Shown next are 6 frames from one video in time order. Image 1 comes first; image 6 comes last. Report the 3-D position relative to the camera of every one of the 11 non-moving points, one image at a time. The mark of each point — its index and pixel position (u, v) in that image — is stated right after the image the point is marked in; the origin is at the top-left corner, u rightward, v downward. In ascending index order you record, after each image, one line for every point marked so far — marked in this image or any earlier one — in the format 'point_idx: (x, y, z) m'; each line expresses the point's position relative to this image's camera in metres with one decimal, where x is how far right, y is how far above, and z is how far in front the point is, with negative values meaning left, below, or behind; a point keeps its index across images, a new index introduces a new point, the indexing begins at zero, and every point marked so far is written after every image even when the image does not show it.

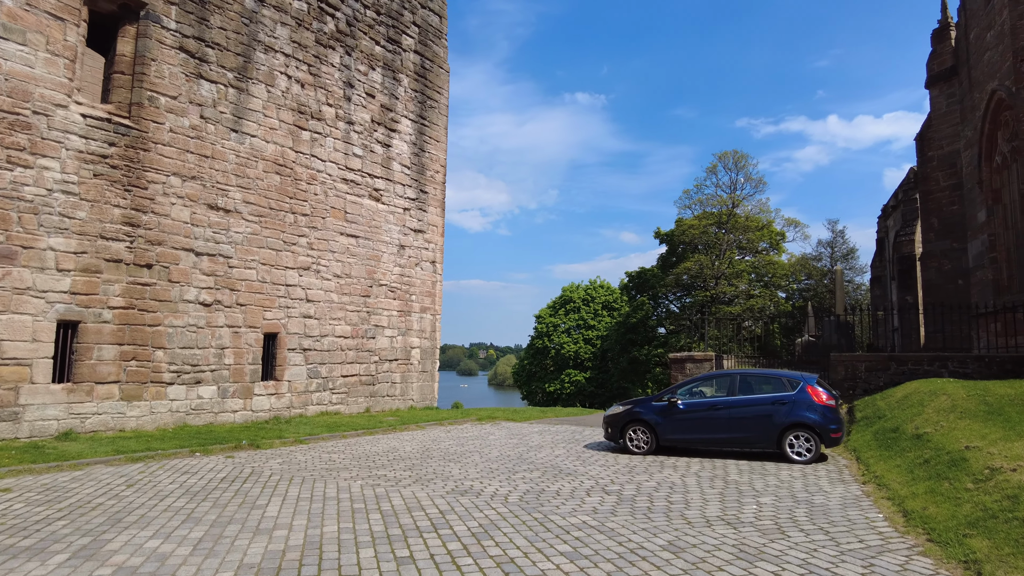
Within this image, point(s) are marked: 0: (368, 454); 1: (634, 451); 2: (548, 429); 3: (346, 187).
0: (-2.1, -2.4, +8.8) m
1: (+1.8, -2.4, +8.9) m
2: (+0.7, -2.8, +12.0) m
3: (-3.7, +2.3, +13.6) m
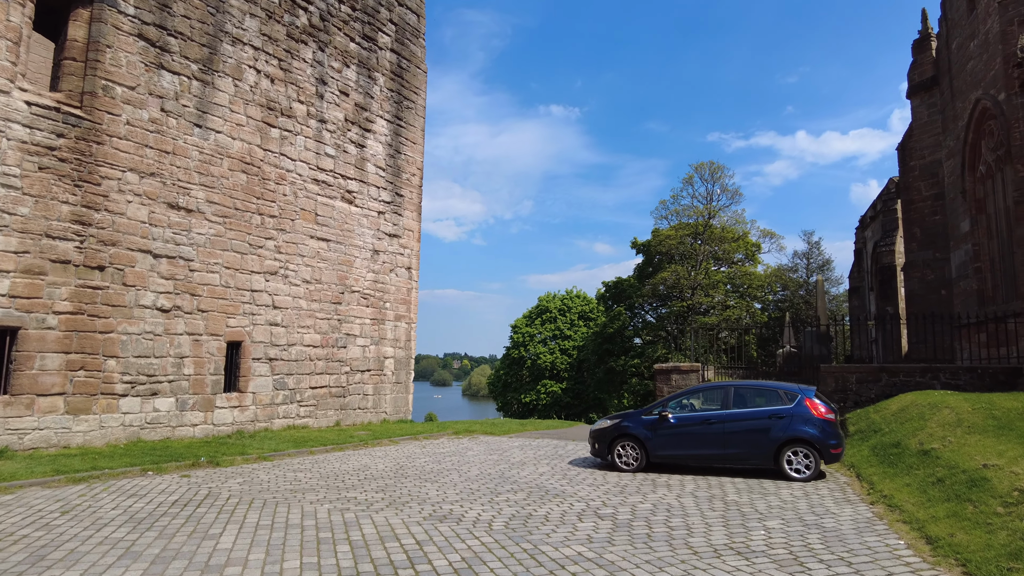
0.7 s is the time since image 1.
0: (-2.4, -2.5, +8.1) m
1: (+1.5, -2.5, +8.4) m
2: (+0.3, -3.0, +11.4) m
3: (-4.1, +2.1, +13.0) m
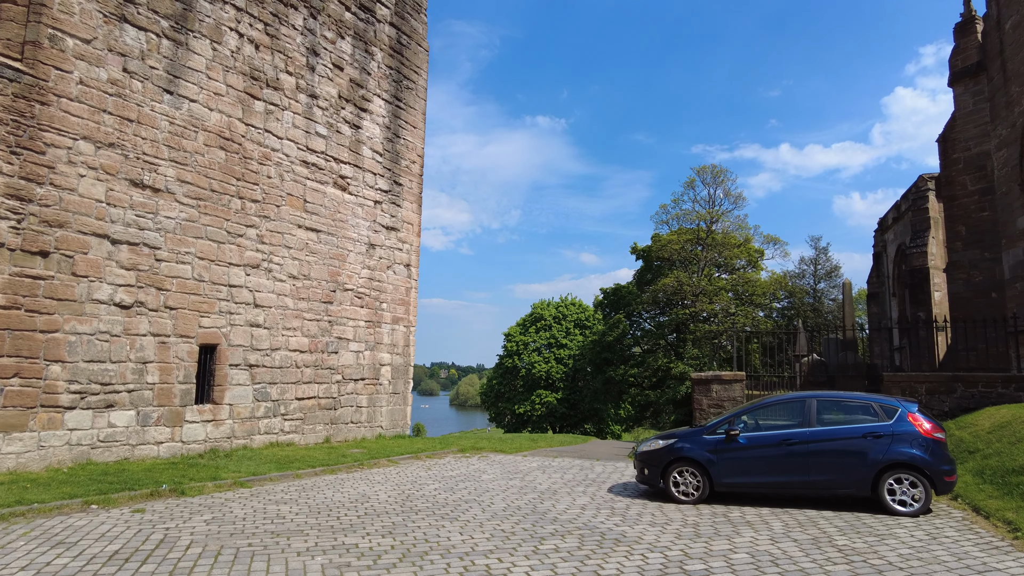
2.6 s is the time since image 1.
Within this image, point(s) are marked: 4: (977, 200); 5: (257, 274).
0: (-2.0, -2.3, +6.6) m
1: (+1.9, -2.4, +6.9) m
2: (+0.6, -2.9, +9.9) m
3: (-3.8, +2.2, +11.4) m
4: (+10.8, +2.0, +14.3) m
5: (-4.3, +0.2, +10.4) m
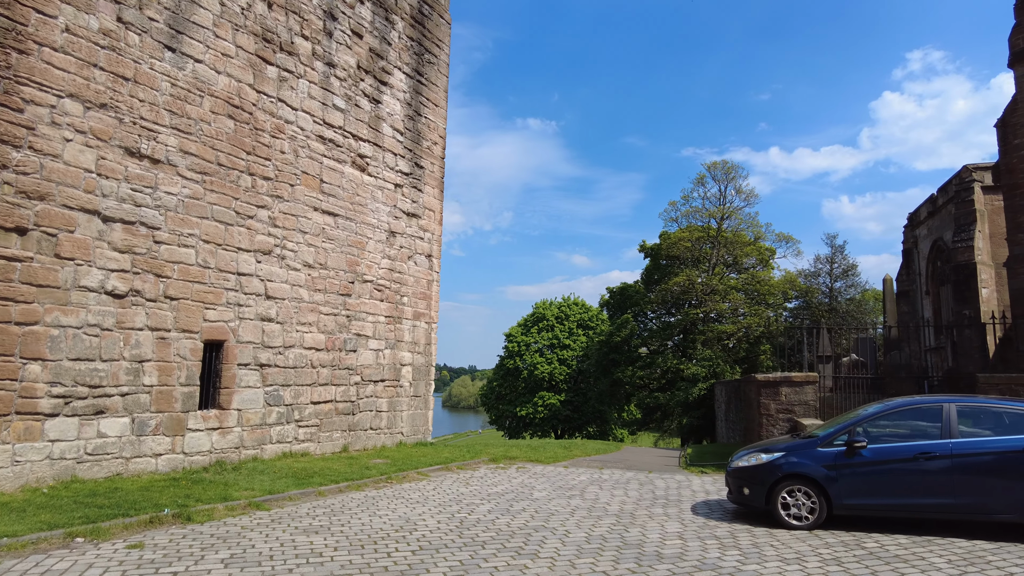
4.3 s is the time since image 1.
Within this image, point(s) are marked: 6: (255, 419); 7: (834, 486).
0: (-1.3, -2.2, +5.3) m
1: (+2.6, -2.2, +5.8) m
2: (+1.3, -2.7, +8.7) m
3: (-3.1, +2.3, +10.2) m
4: (+11.5, +2.2, +13.3) m
5: (-3.6, +0.4, +9.2) m
6: (-3.7, -1.9, +8.9) m
7: (+3.0, -1.8, +5.7) m
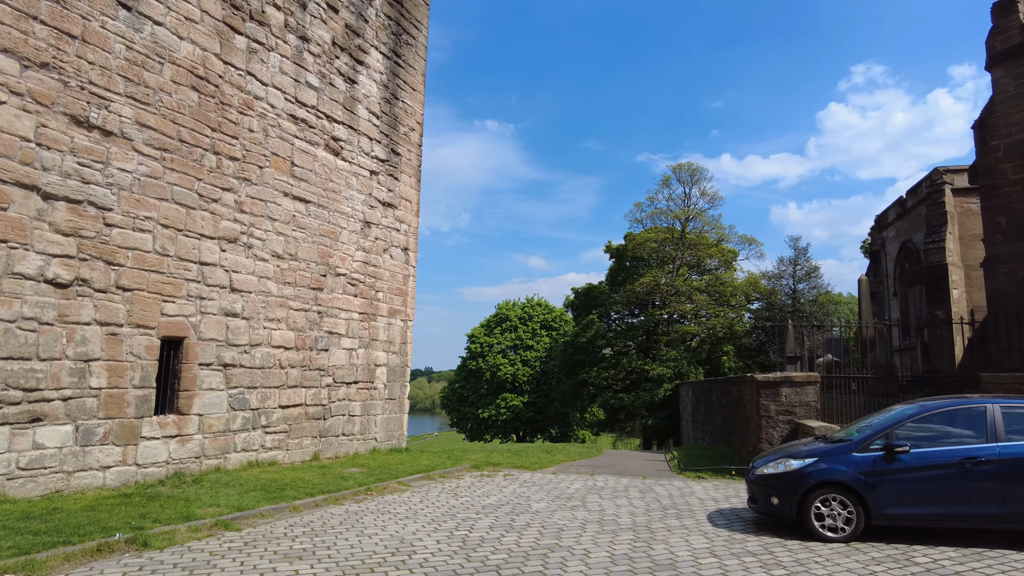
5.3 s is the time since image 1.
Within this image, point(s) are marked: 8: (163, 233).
0: (-1.1, -2.1, +4.6) m
1: (+2.7, -2.1, +5.3) m
2: (+1.2, -2.7, +8.2) m
3: (-3.3, +2.4, +9.3) m
4: (+11.1, +2.1, +13.4) m
5: (-3.7, +0.5, +8.3) m
6: (-3.8, -1.8, +7.9) m
7: (+3.1, -1.8, +5.2) m
8: (-4.2, +0.7, +7.4) m
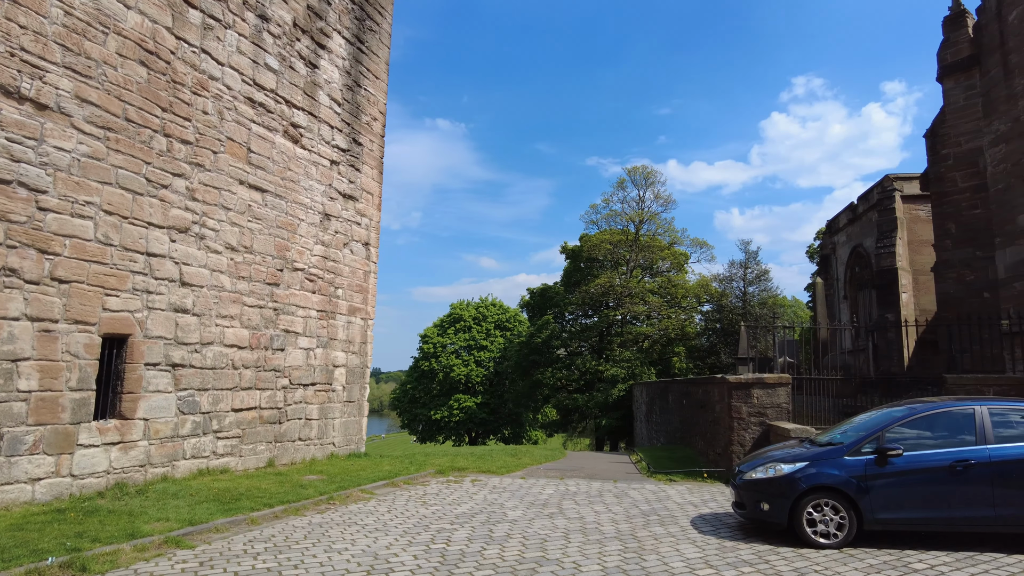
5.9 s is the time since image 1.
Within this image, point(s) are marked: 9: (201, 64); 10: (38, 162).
0: (-1.2, -2.0, +4.2) m
1: (+2.6, -2.1, +5.2) m
2: (+0.8, -2.7, +7.9) m
3: (-3.7, +2.5, +8.7) m
4: (+10.3, +2.0, +14.0) m
5: (-4.1, +0.6, +7.6) m
6: (-4.1, -1.7, +7.3) m
7: (+3.0, -1.8, +5.1) m
8: (-4.4, +0.7, +6.7) m
9: (-4.0, +2.9, +7.9) m
10: (-4.7, +1.3, +6.1) m
